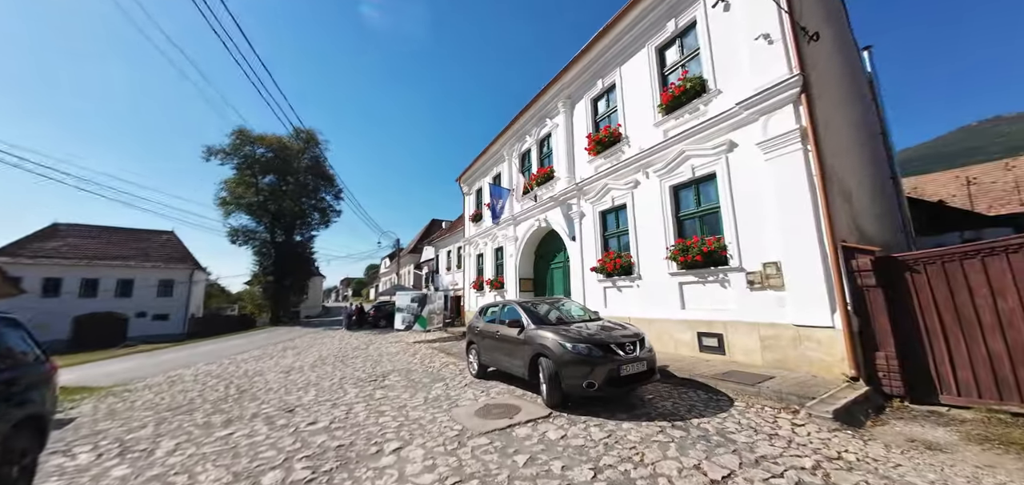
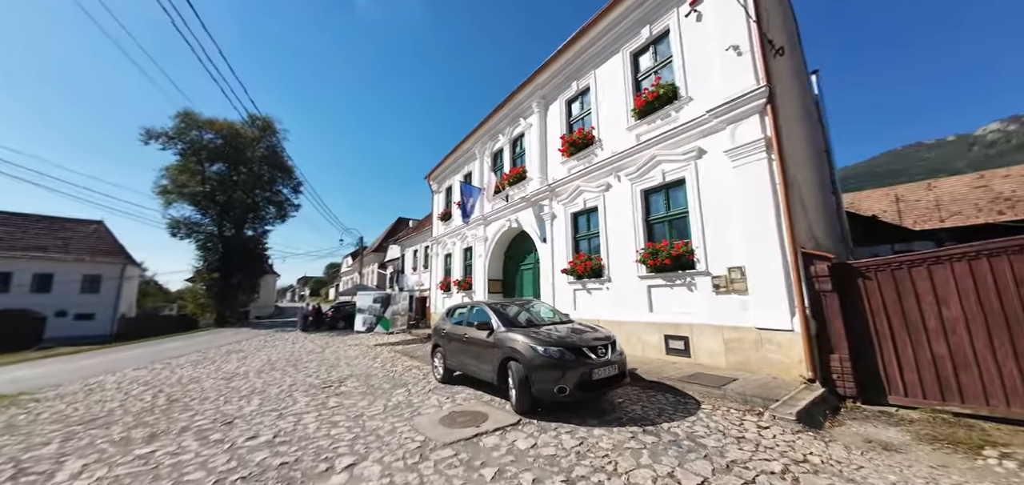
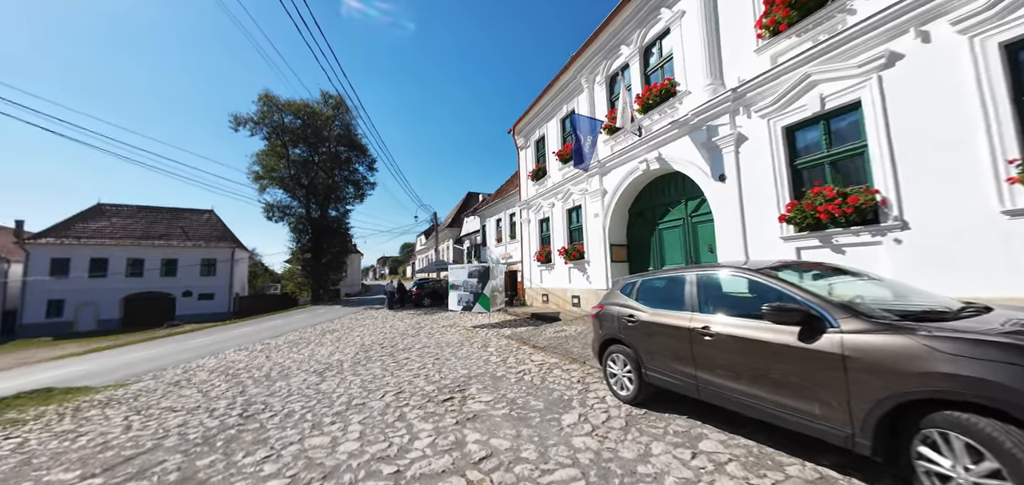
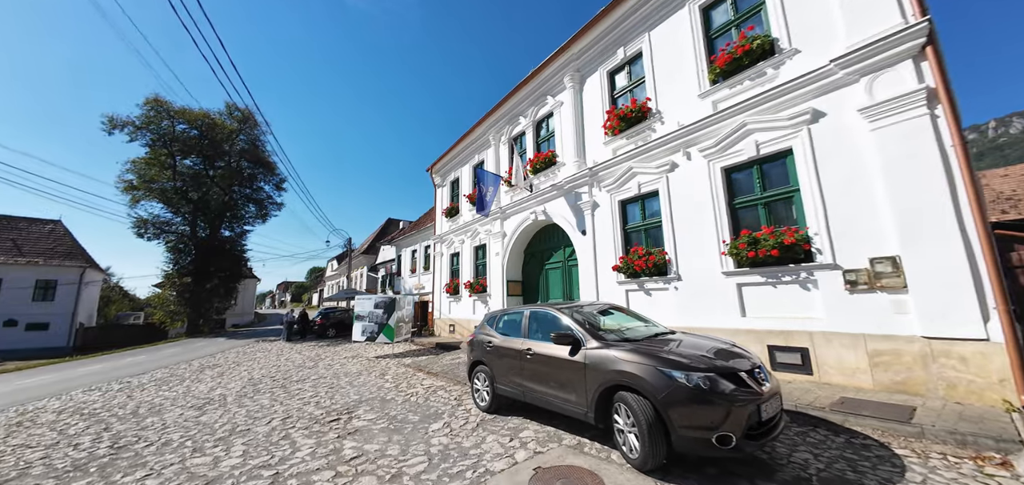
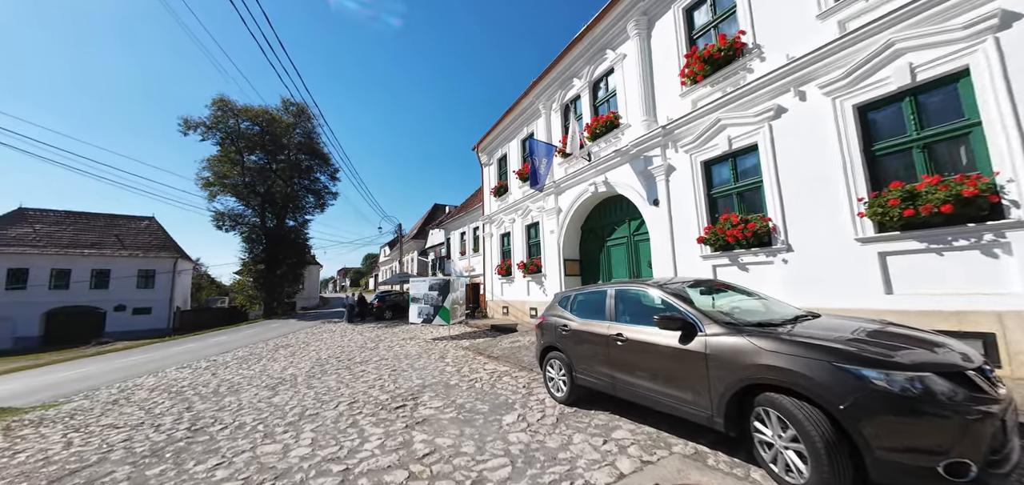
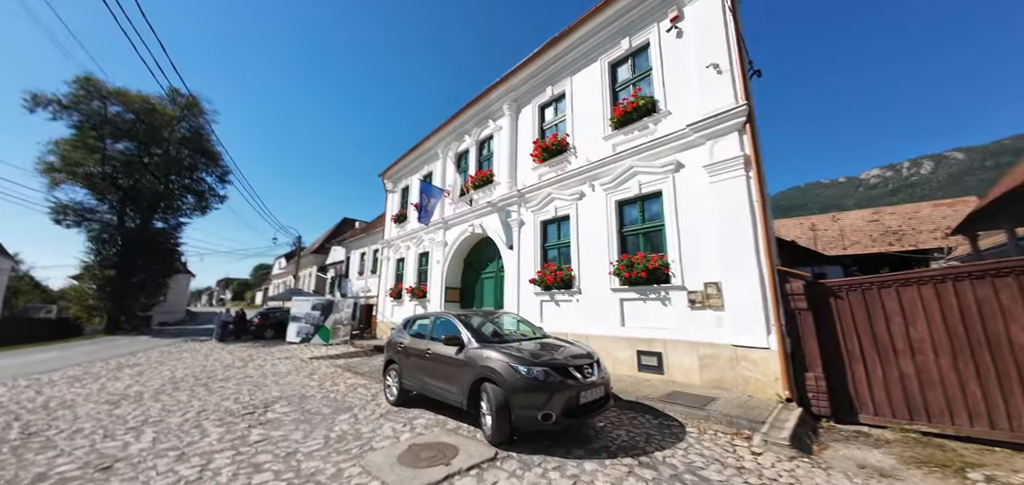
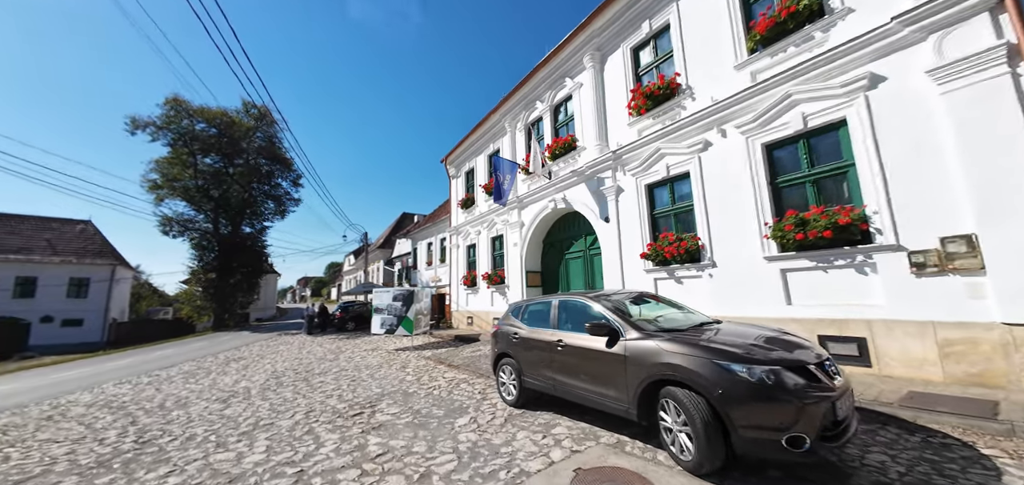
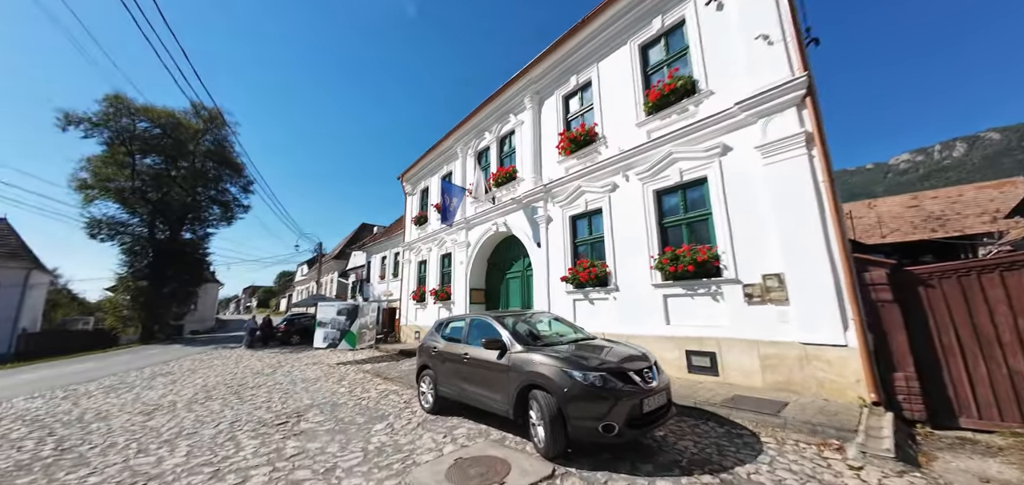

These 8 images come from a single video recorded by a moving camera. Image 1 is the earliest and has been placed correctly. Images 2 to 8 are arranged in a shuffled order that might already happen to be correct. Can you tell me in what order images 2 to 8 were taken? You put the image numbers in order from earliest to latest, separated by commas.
2, 6, 8, 4, 7, 5, 3
